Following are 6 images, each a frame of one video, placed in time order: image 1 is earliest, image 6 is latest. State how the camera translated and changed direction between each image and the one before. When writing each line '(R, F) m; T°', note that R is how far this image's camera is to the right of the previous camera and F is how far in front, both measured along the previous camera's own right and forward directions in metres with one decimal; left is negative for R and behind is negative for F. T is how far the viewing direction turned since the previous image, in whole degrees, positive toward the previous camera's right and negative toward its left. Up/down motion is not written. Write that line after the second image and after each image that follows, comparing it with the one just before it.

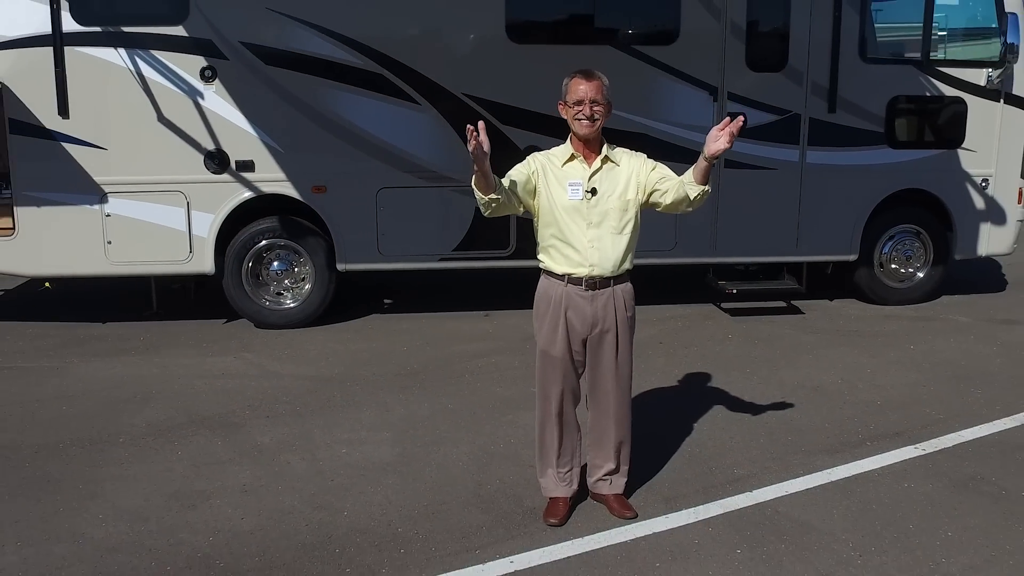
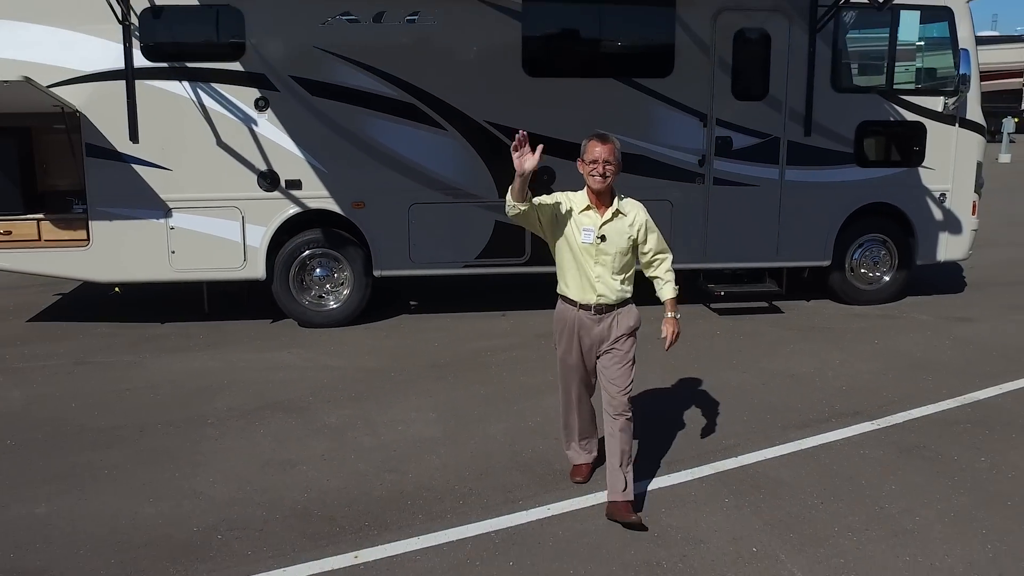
(-0.2, -0.6) m; +1°
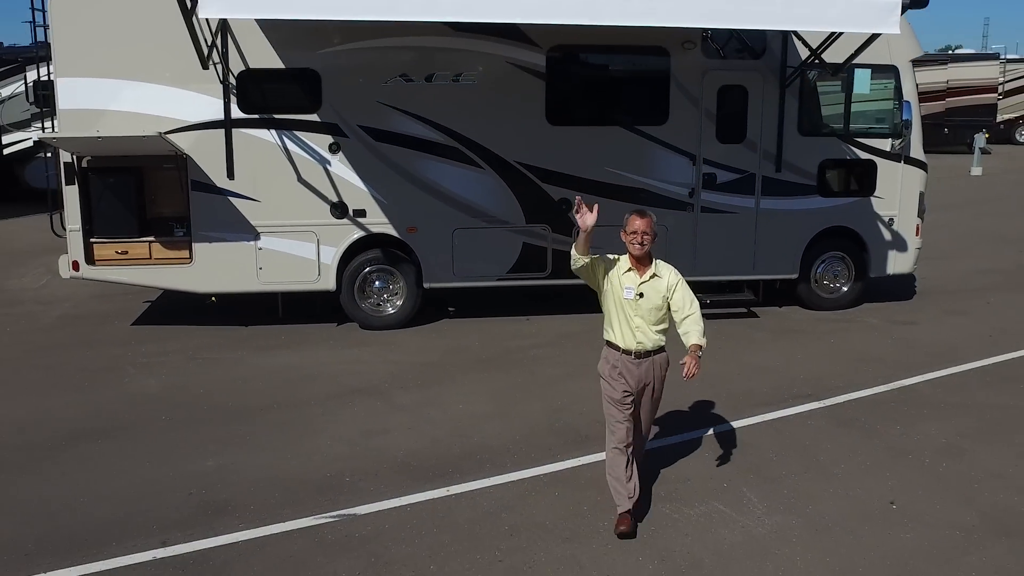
(-0.2, -1.1) m; 0°
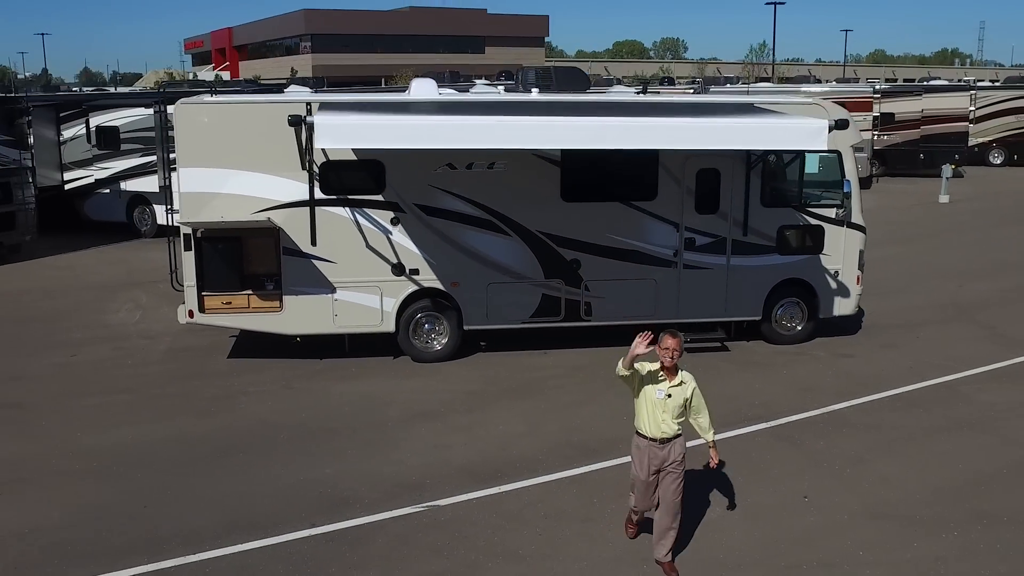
(-0.2, -1.6) m; 0°
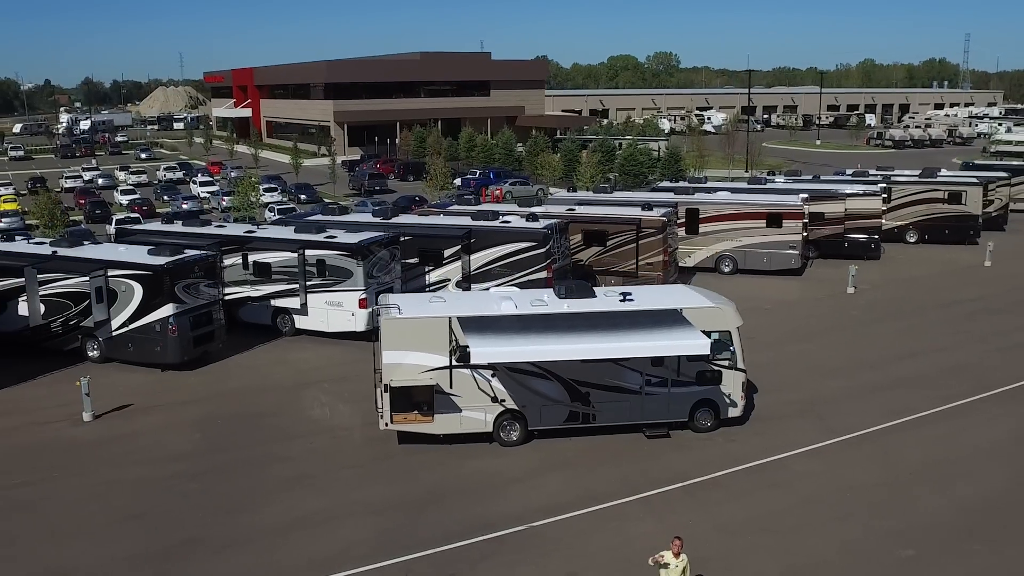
(-0.7, -7.0) m; 0°
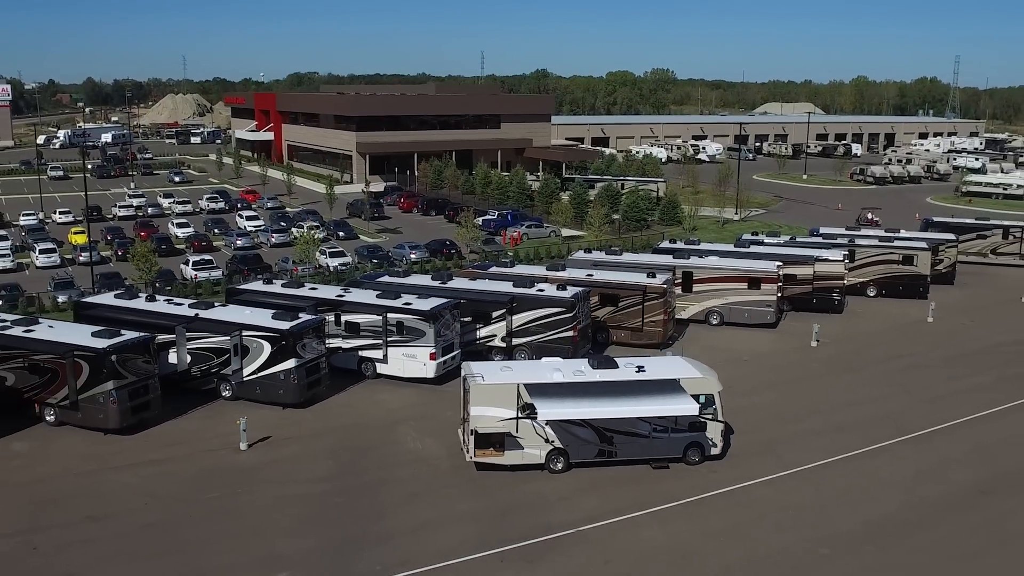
(-1.3, -6.3) m; 0°
